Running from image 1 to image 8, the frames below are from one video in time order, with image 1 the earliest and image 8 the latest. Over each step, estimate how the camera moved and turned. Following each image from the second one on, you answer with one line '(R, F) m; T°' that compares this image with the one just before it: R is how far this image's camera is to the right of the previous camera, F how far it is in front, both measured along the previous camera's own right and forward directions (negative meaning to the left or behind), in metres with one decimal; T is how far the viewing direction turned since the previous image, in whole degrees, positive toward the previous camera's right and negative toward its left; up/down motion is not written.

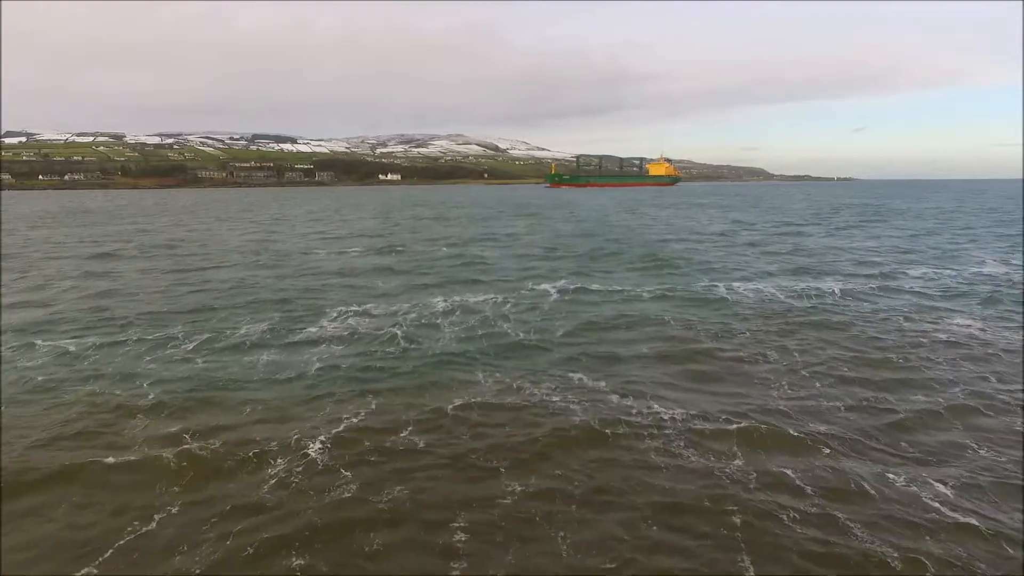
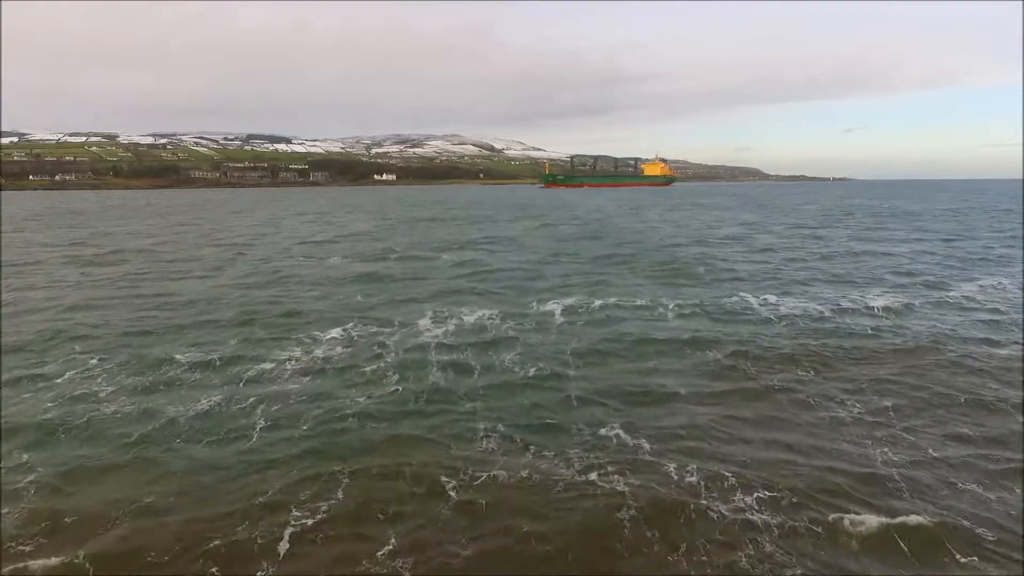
(-0.3, +2.8) m; 0°
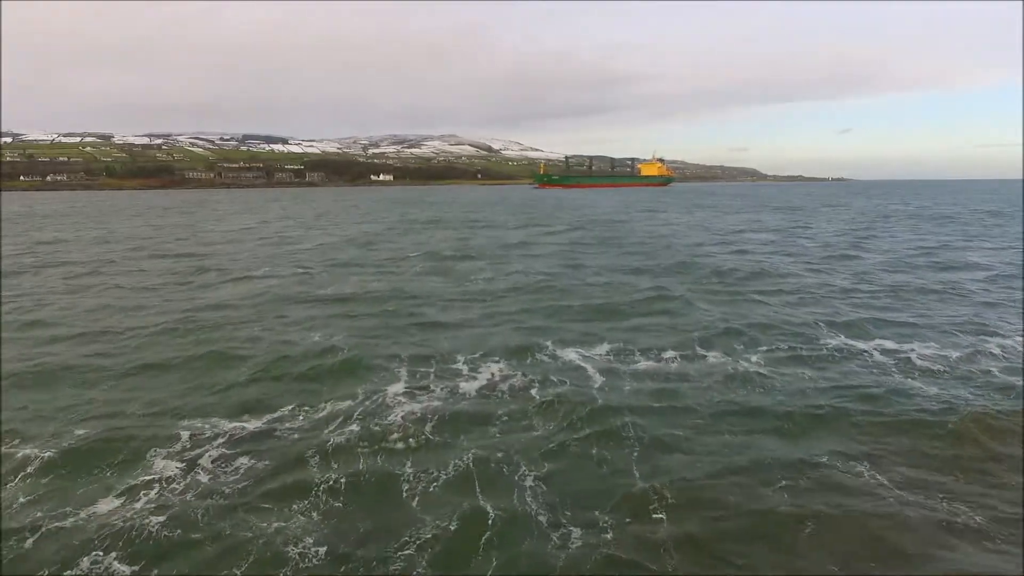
(-0.5, +5.2) m; 0°
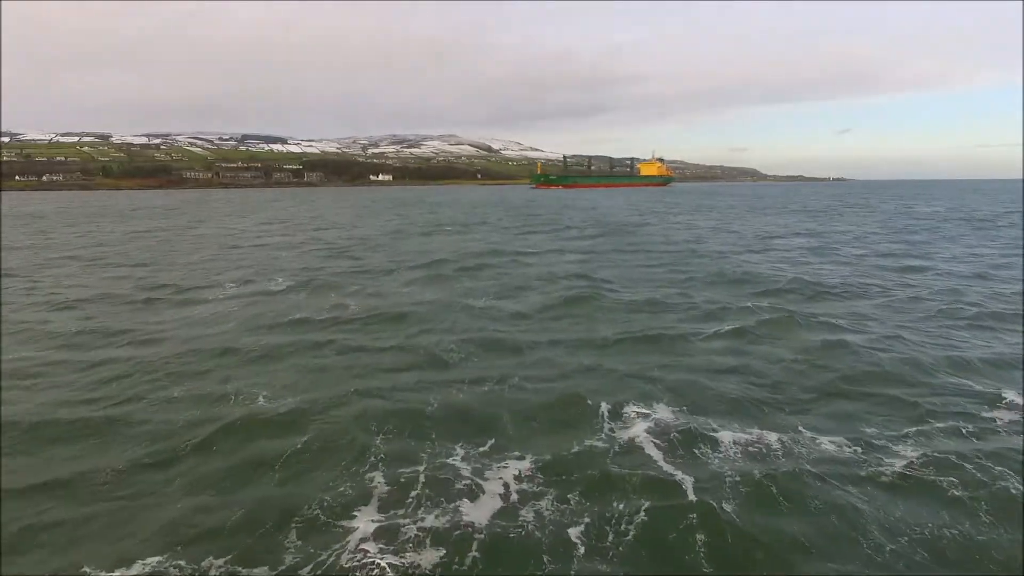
(-0.5, +4.1) m; 0°
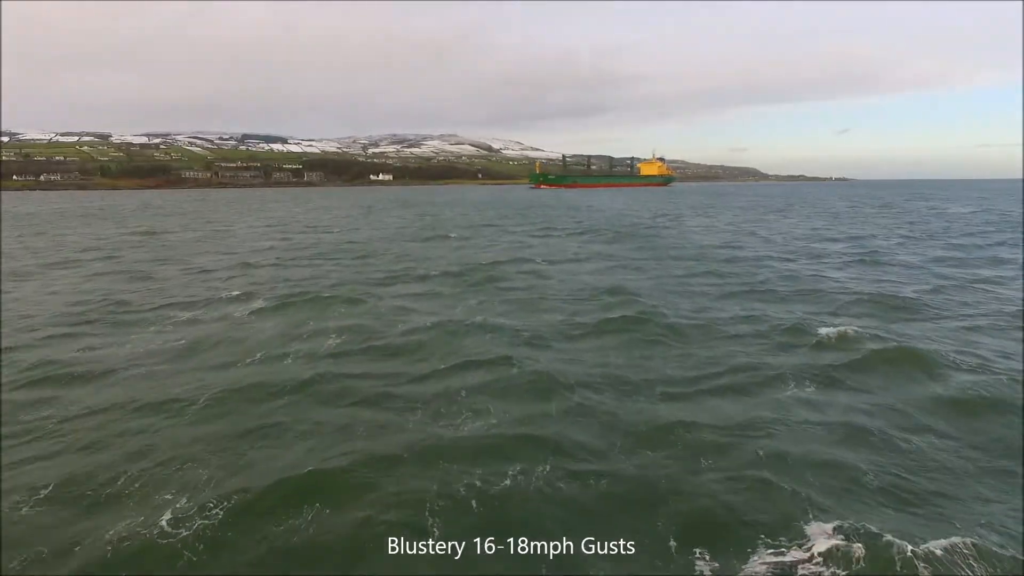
(-0.7, +3.3) m; 0°
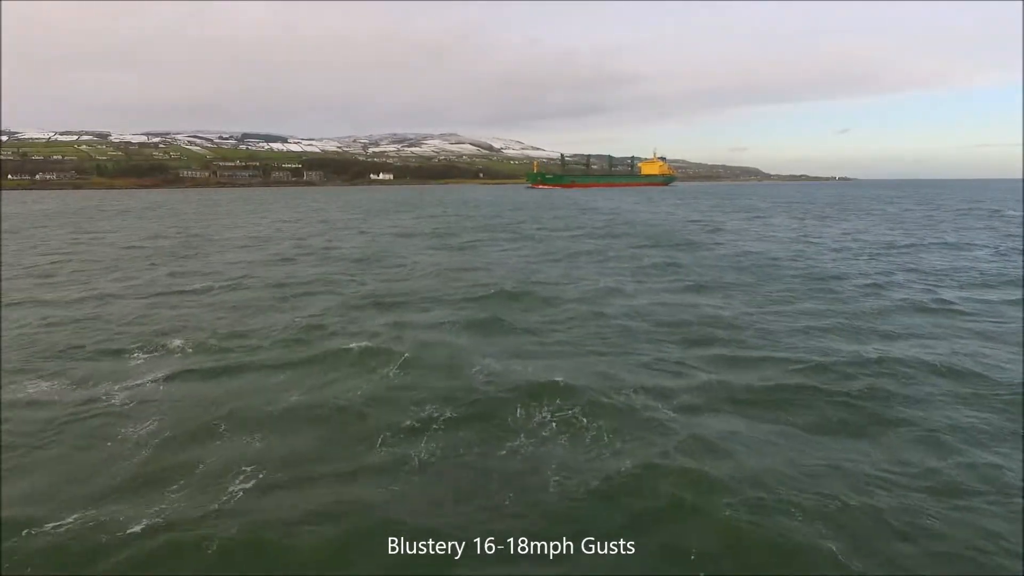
(-1.6, +6.1) m; 0°
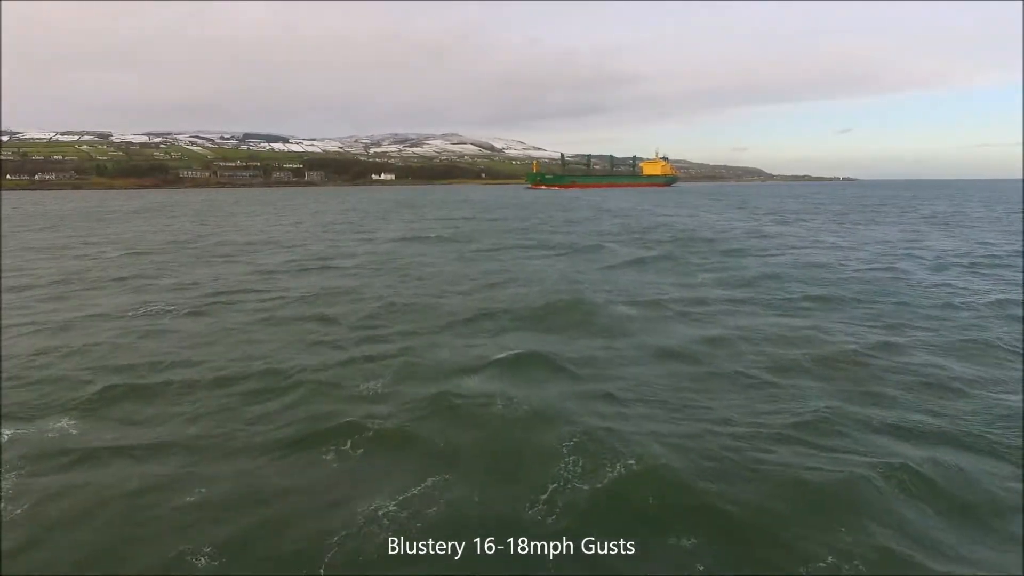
(-2.0, +4.1) m; 0°
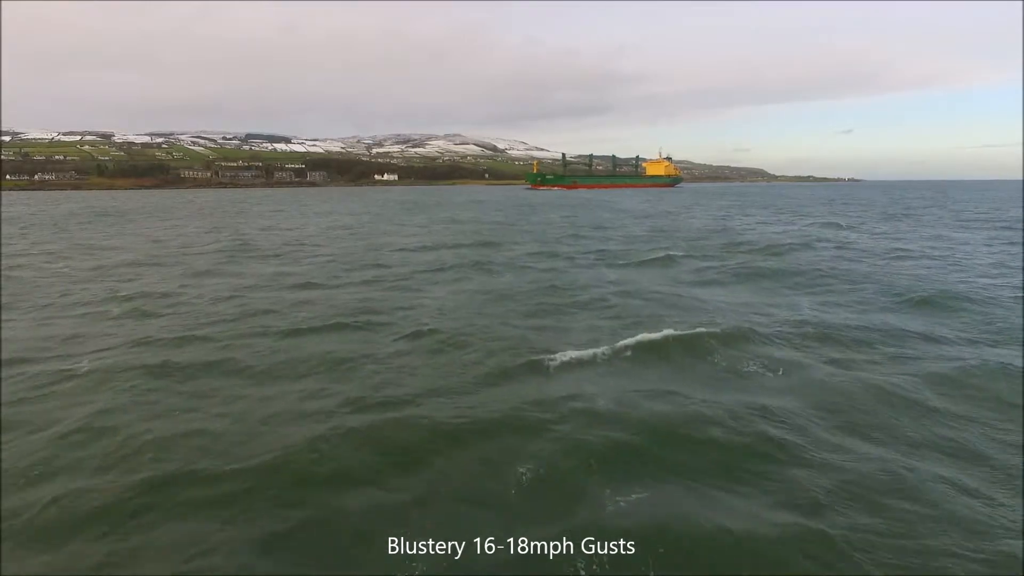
(-3.2, +5.7) m; 0°
